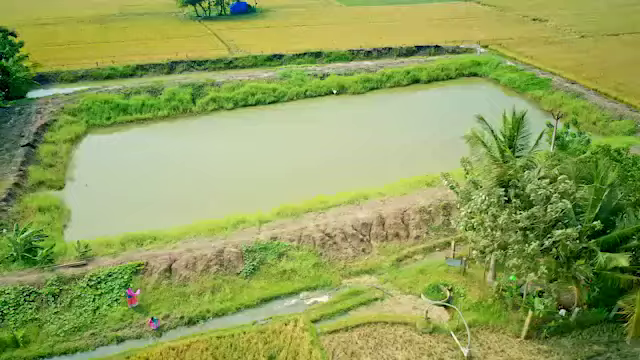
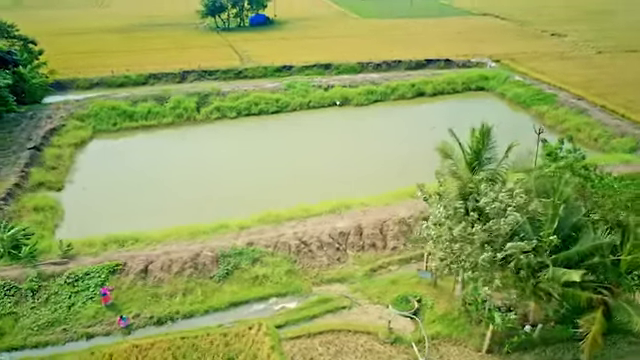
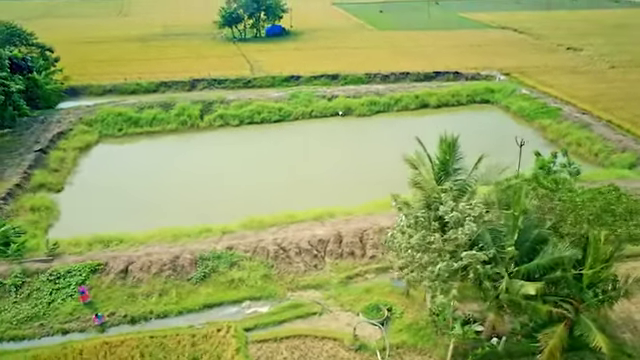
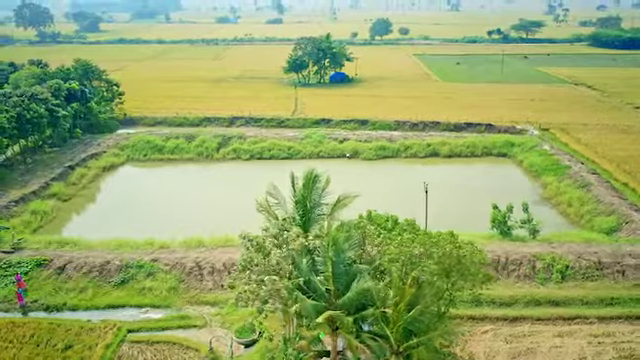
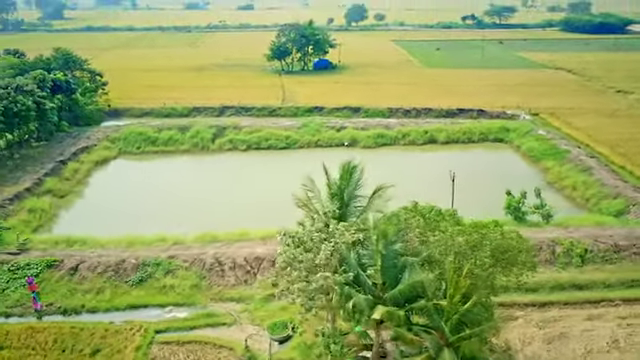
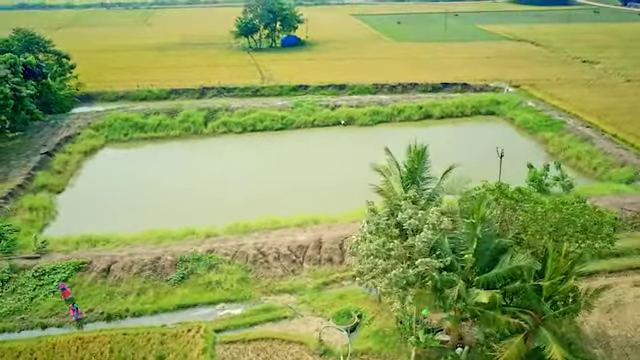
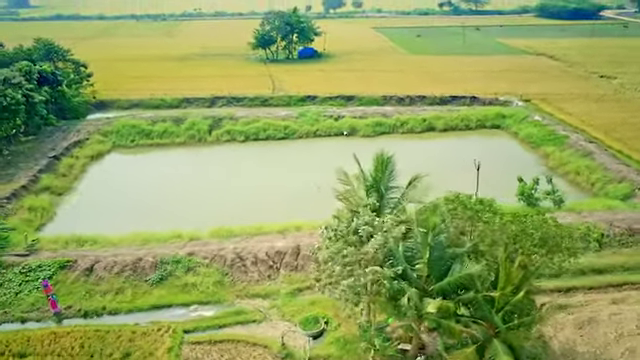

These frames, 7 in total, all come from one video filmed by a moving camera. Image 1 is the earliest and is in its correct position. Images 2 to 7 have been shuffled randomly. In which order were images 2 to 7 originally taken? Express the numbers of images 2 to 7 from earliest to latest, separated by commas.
2, 3, 6, 7, 5, 4
